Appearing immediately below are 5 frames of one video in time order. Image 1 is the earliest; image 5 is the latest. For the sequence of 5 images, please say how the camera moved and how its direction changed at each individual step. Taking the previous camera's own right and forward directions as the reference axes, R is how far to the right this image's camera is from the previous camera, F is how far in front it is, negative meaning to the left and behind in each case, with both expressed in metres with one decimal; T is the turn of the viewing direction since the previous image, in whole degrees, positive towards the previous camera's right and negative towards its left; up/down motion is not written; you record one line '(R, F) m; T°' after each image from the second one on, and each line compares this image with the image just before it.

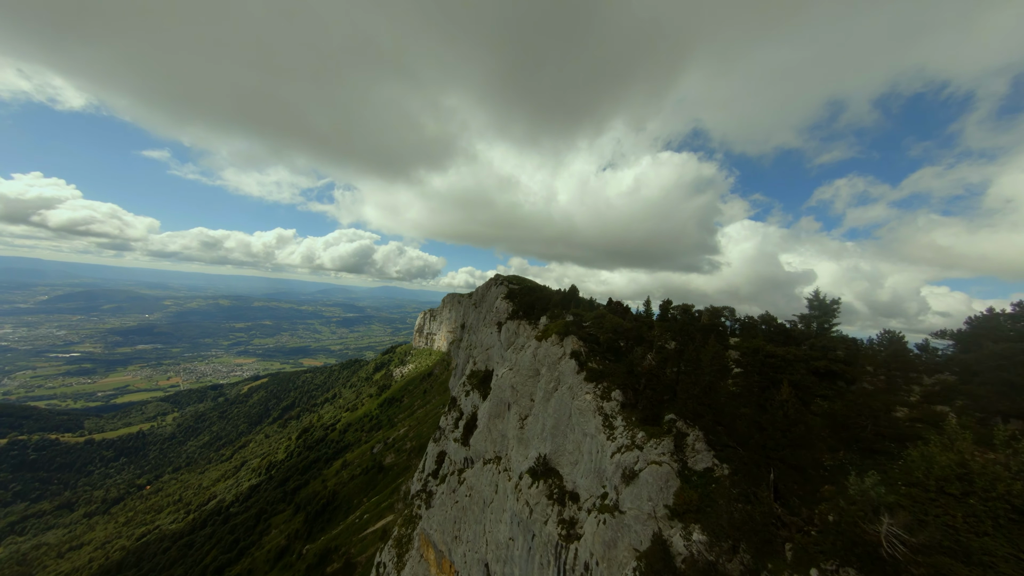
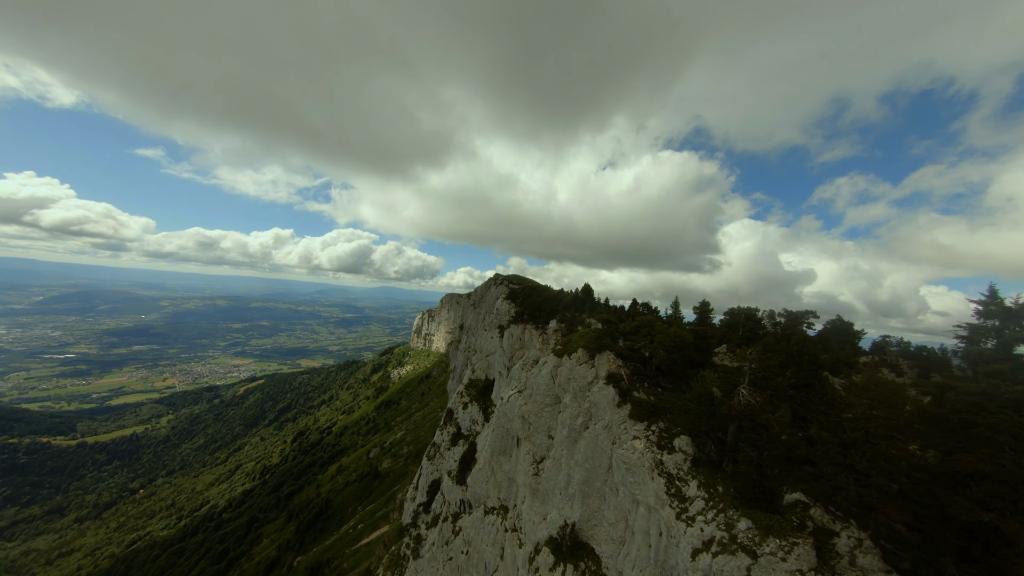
(-0.6, +6.0) m; 0°
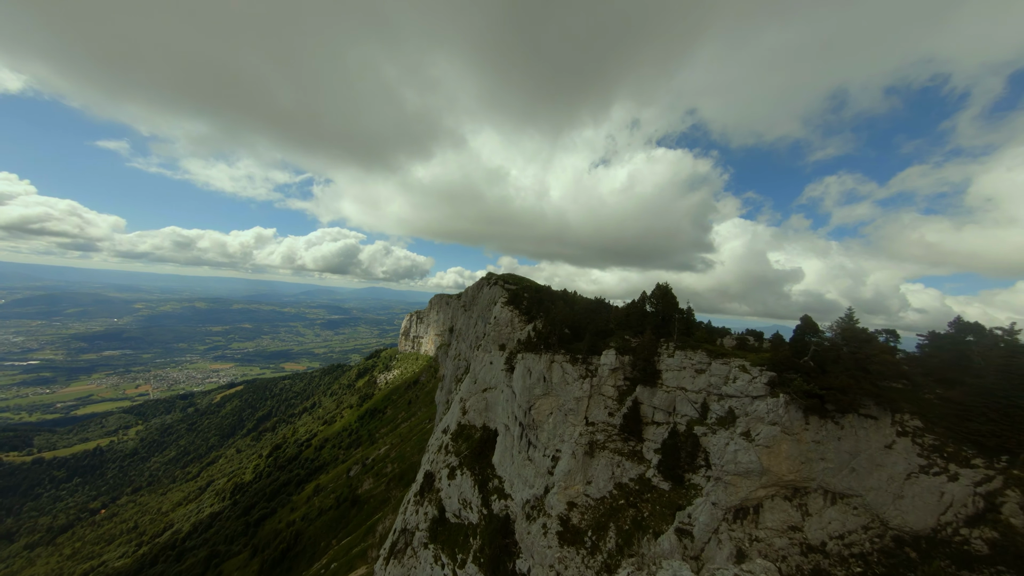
(-2.0, +17.5) m; +2°
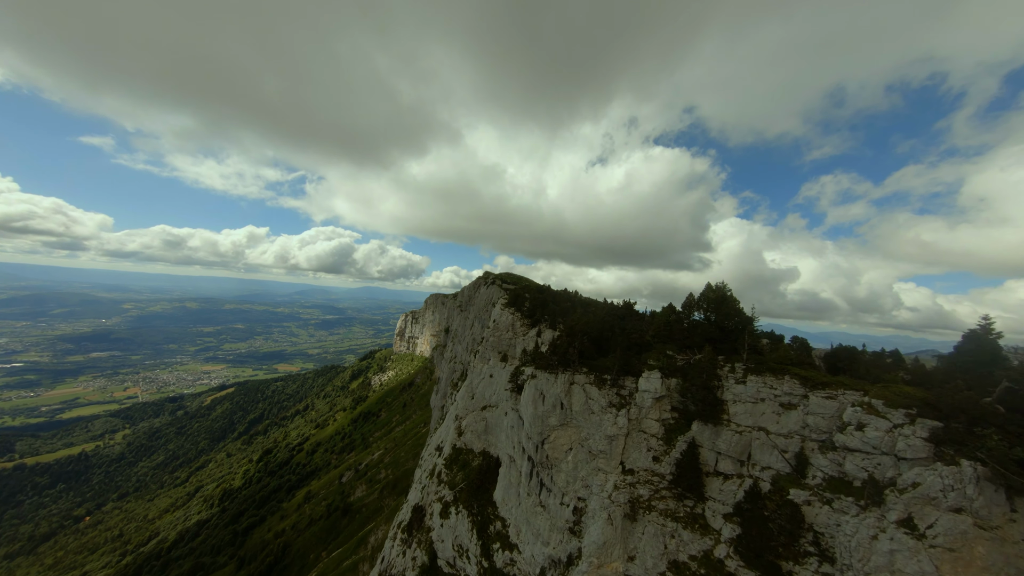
(-0.8, +5.6) m; +1°
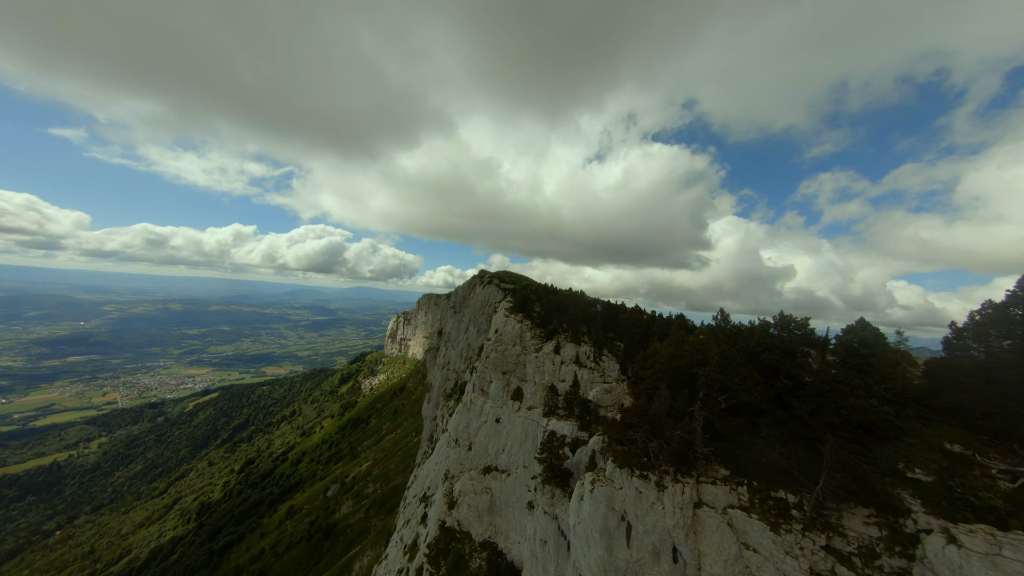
(-1.6, +11.4) m; +1°
